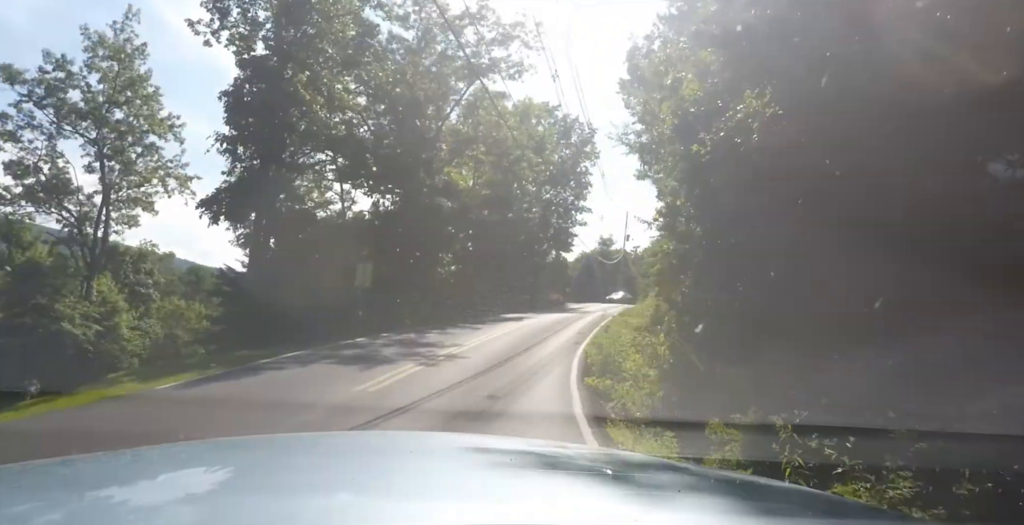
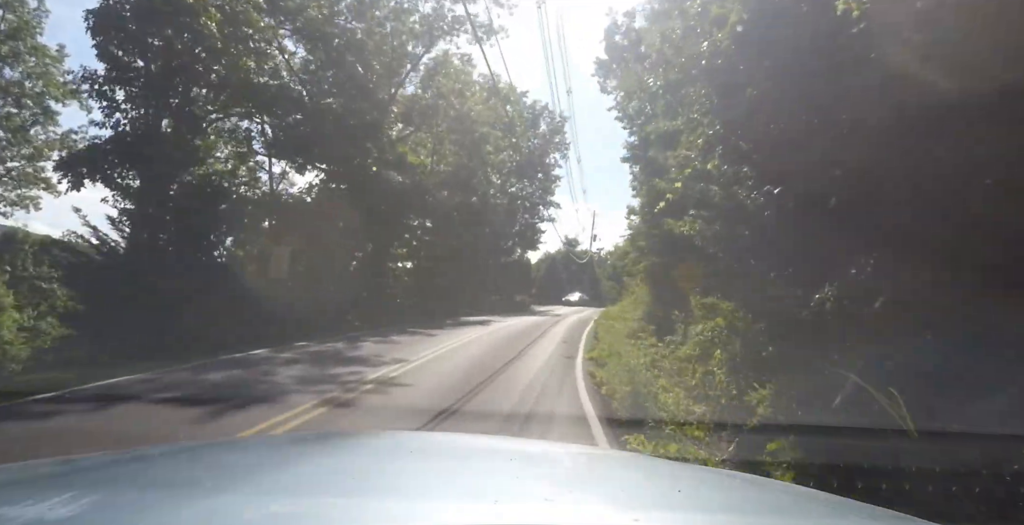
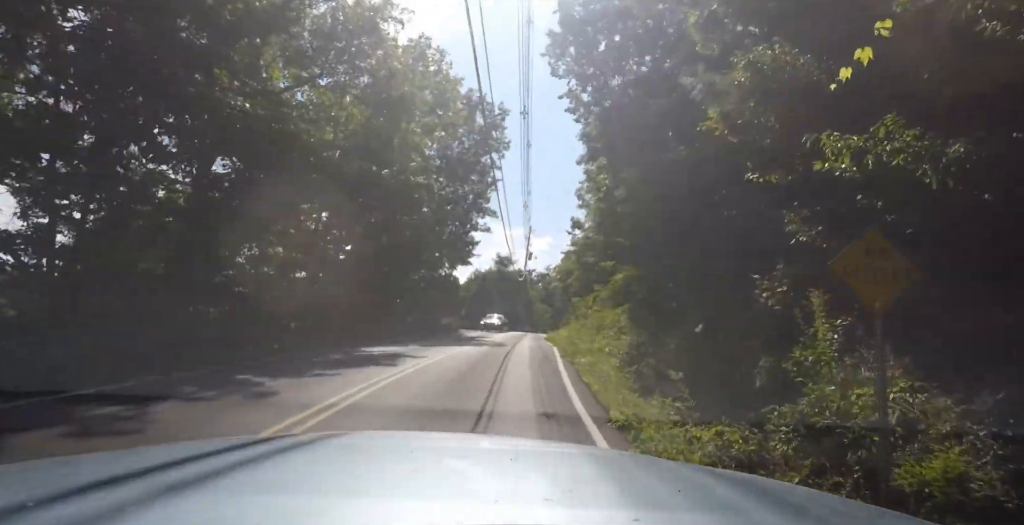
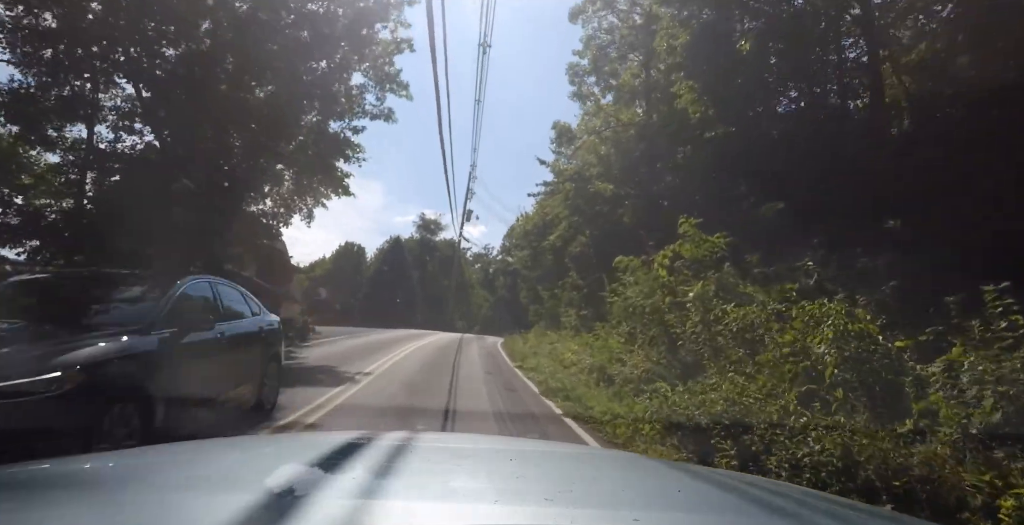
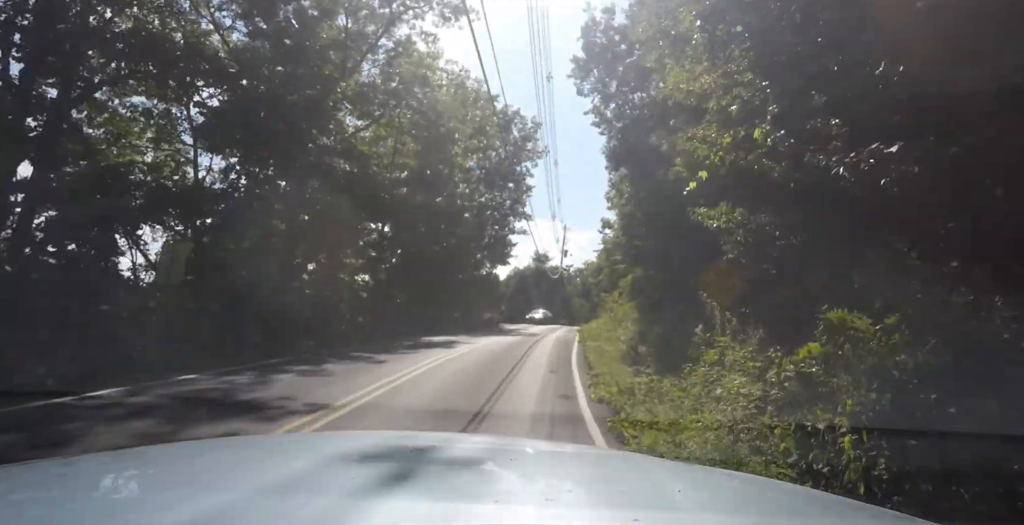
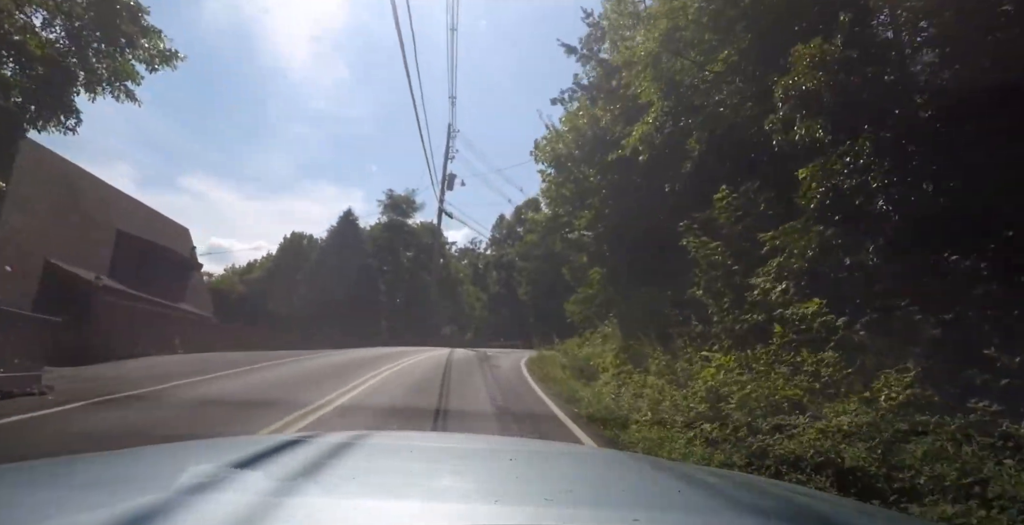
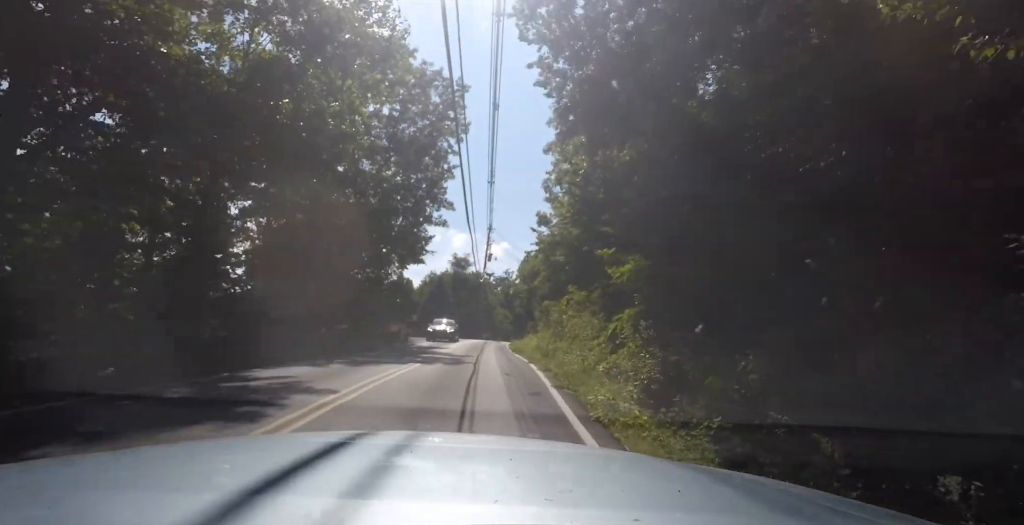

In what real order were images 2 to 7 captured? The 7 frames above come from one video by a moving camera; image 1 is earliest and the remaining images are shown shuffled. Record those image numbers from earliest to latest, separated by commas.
2, 5, 3, 7, 4, 6
